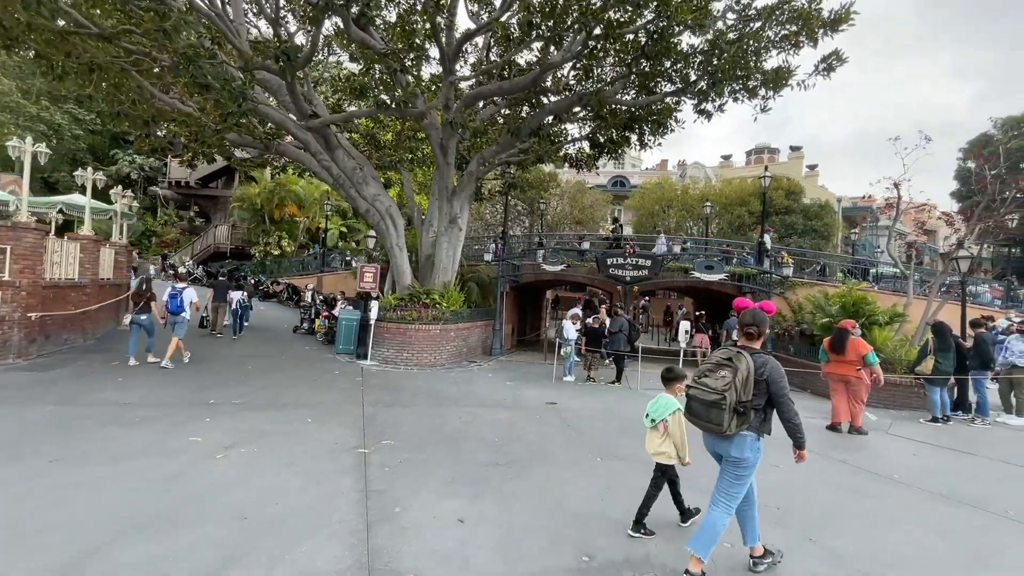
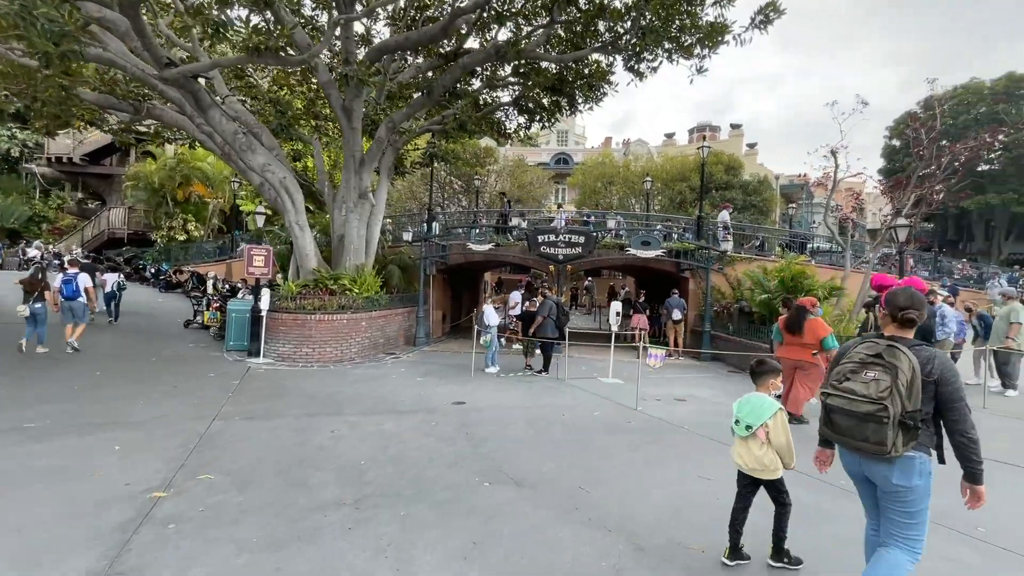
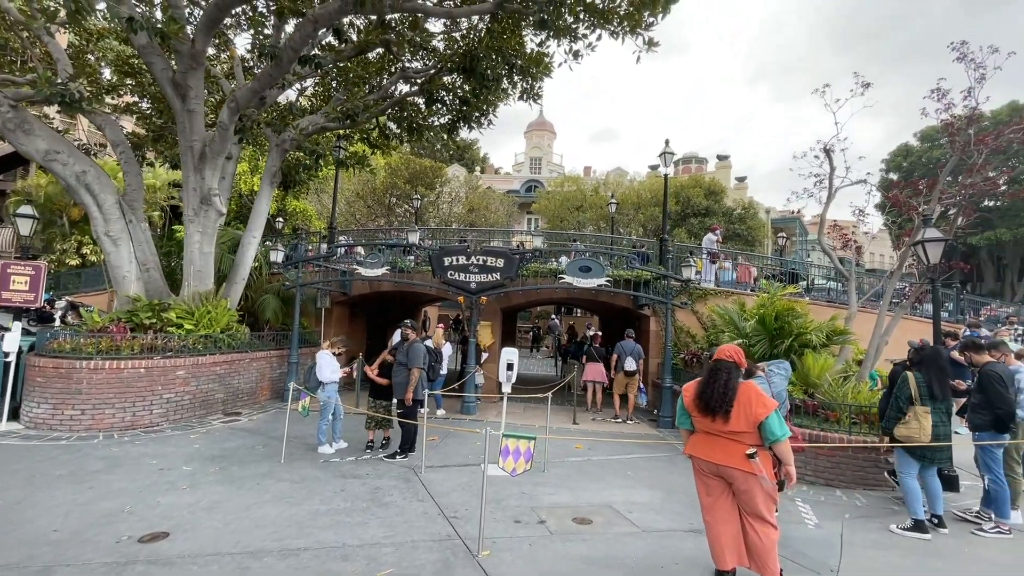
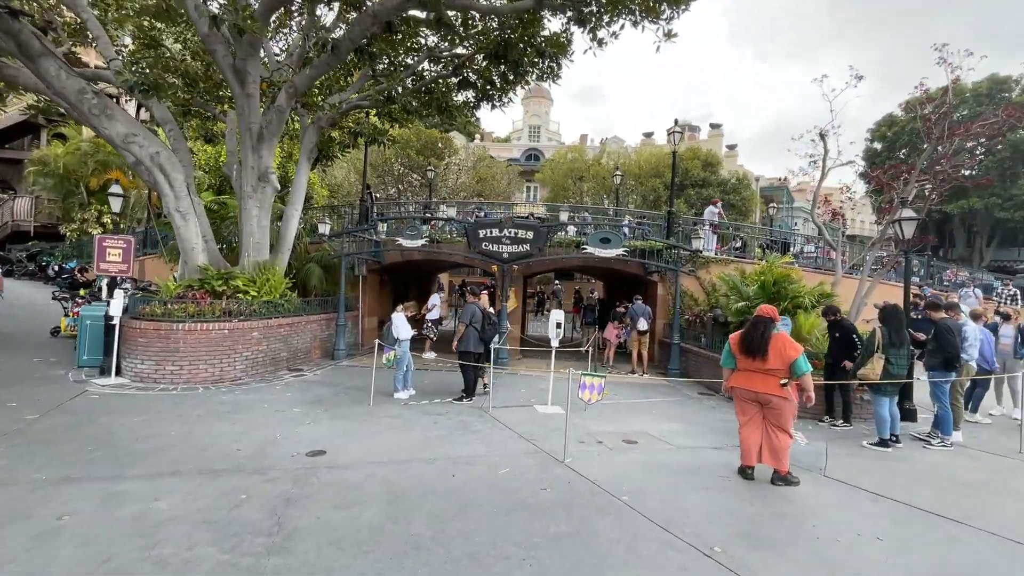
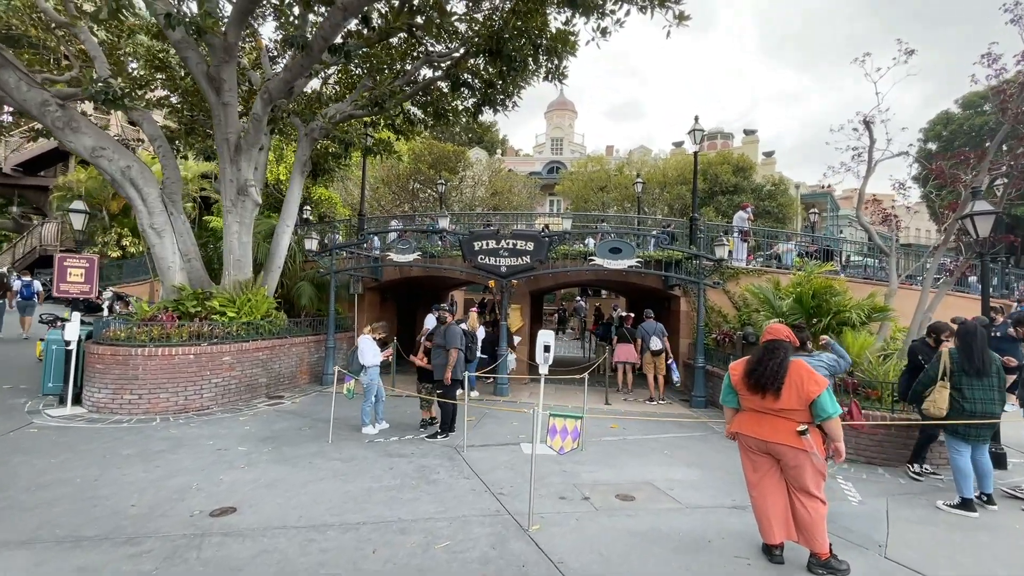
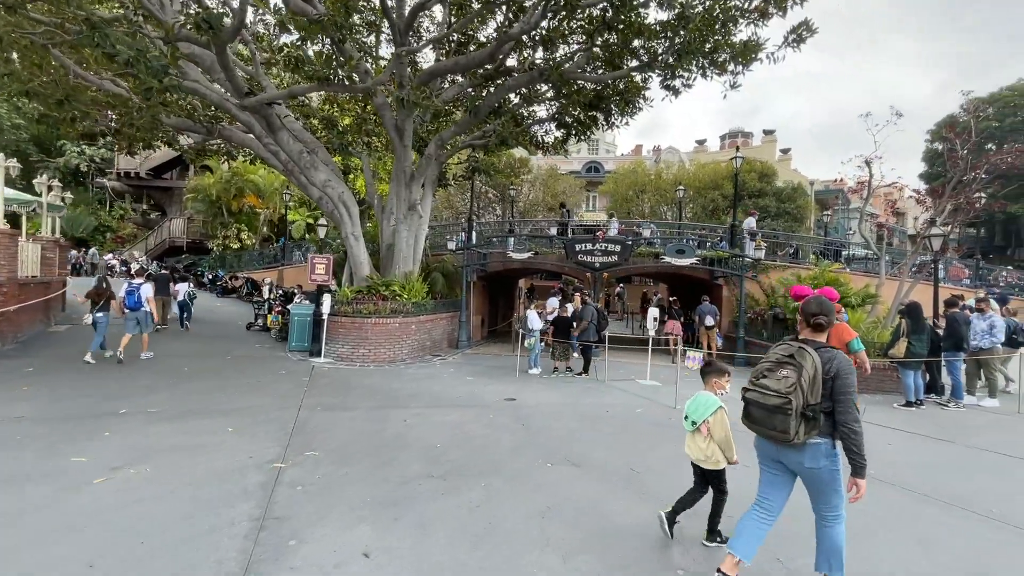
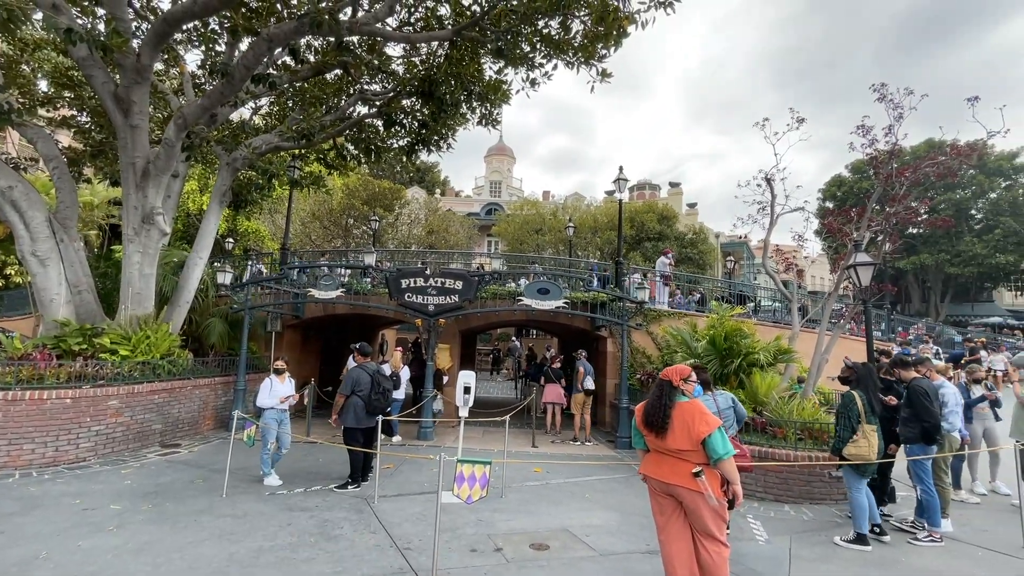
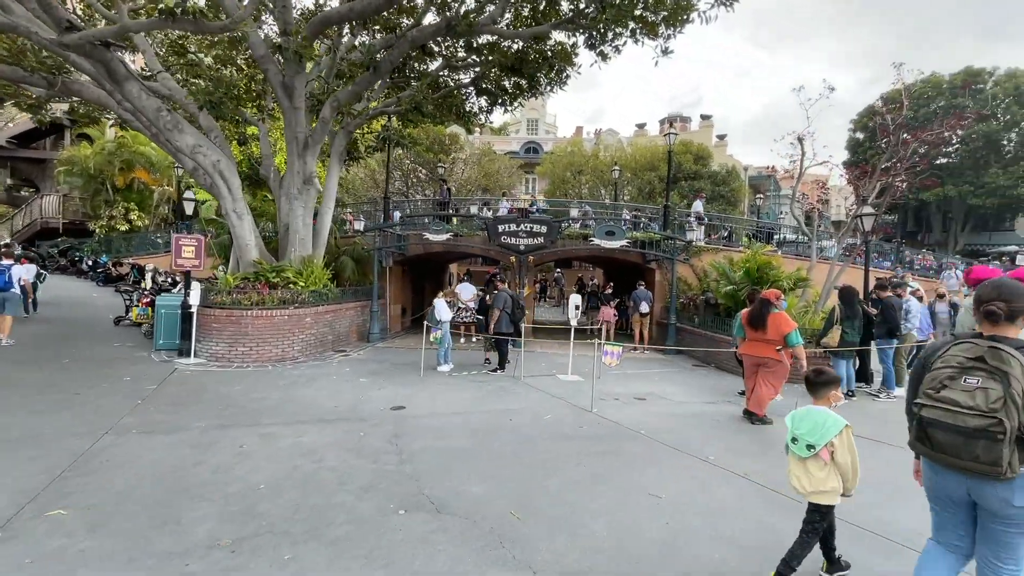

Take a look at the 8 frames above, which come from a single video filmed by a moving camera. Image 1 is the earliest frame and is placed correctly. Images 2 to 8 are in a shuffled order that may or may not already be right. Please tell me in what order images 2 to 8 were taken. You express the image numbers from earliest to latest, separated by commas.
6, 2, 8, 4, 5, 3, 7
